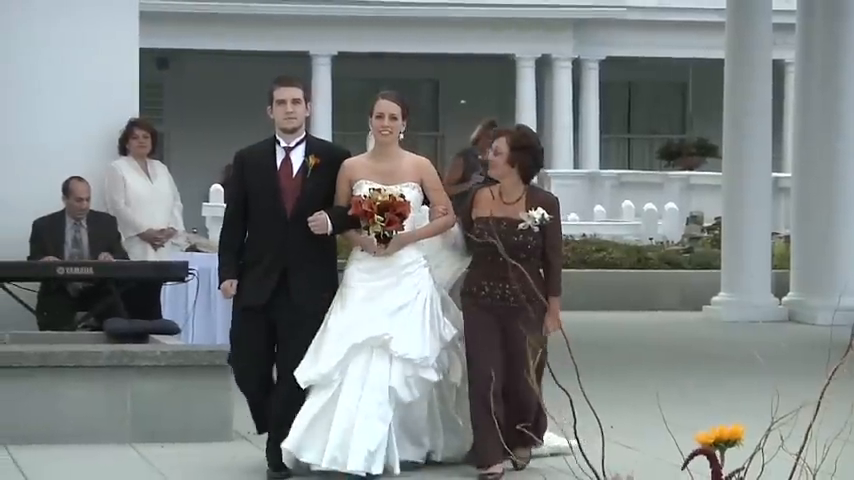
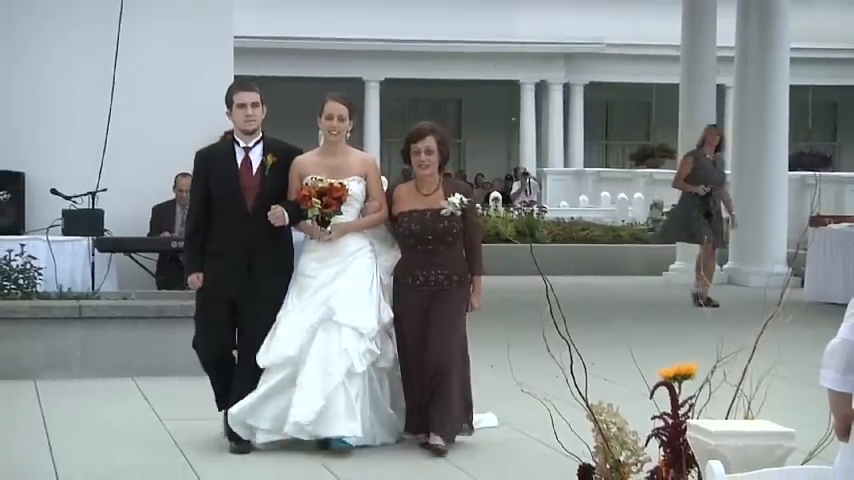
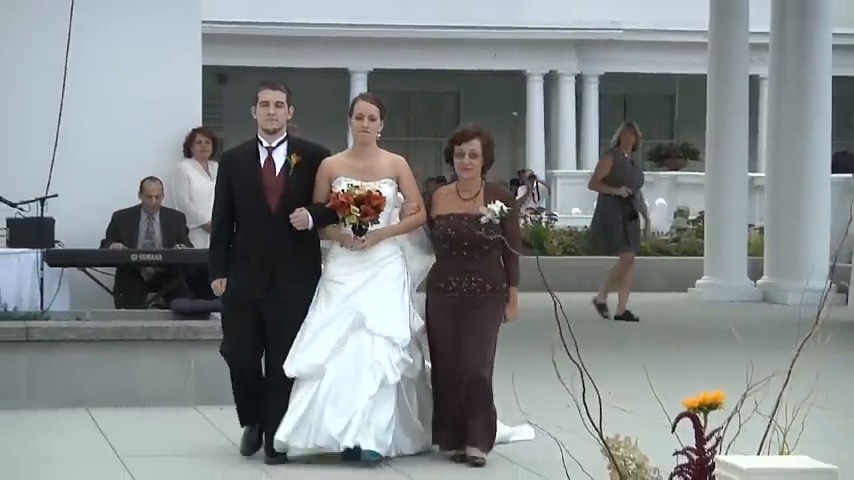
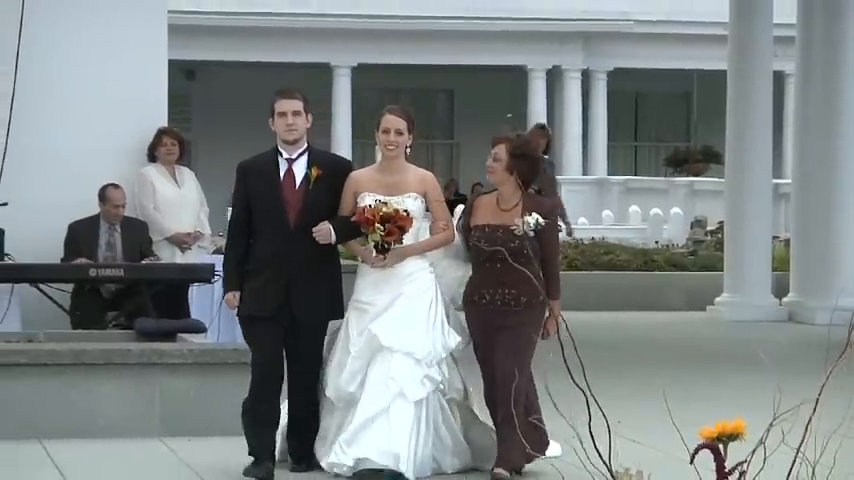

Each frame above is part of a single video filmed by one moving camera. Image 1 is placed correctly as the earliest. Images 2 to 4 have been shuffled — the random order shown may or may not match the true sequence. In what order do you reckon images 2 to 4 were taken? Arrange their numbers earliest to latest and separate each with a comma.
4, 3, 2
